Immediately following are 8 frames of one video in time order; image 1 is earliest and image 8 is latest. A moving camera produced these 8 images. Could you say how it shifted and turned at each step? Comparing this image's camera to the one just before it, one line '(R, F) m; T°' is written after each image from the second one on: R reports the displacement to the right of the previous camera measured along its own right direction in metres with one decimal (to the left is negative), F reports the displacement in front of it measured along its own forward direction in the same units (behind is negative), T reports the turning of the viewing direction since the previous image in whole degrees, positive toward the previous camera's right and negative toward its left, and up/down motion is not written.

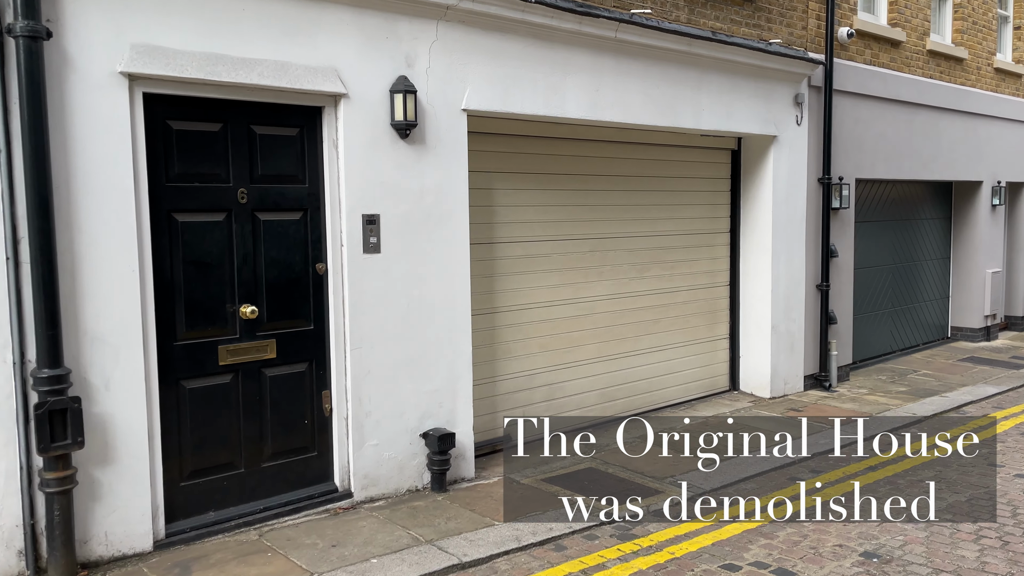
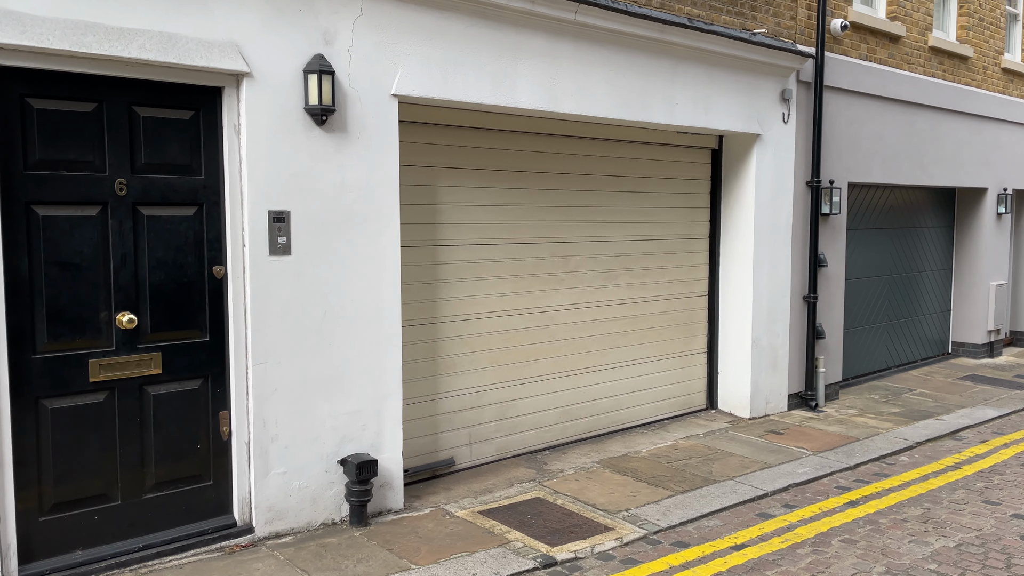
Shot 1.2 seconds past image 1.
(+0.5, +0.6) m; 0°
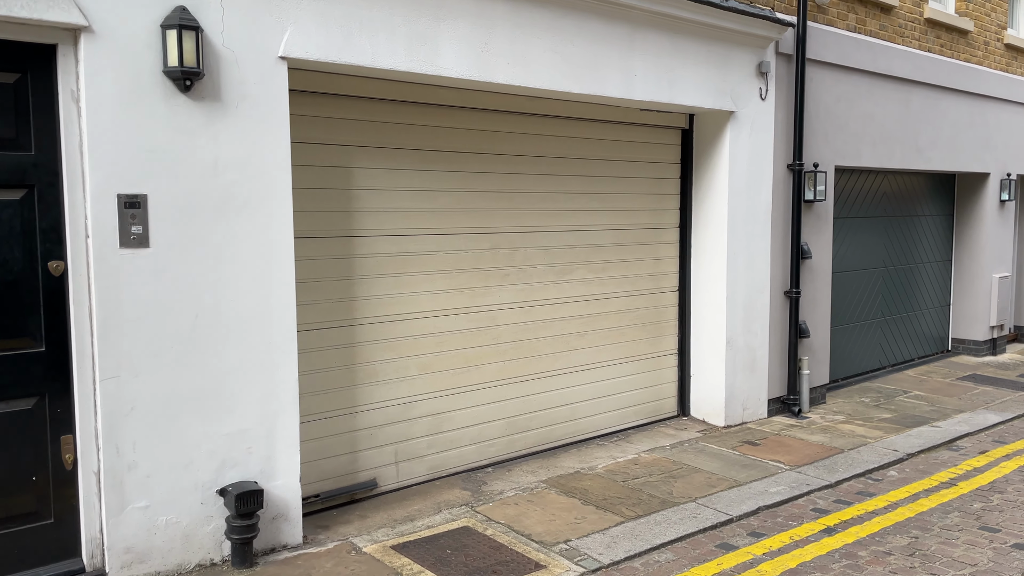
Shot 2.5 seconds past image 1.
(+0.5, +0.7) m; 0°
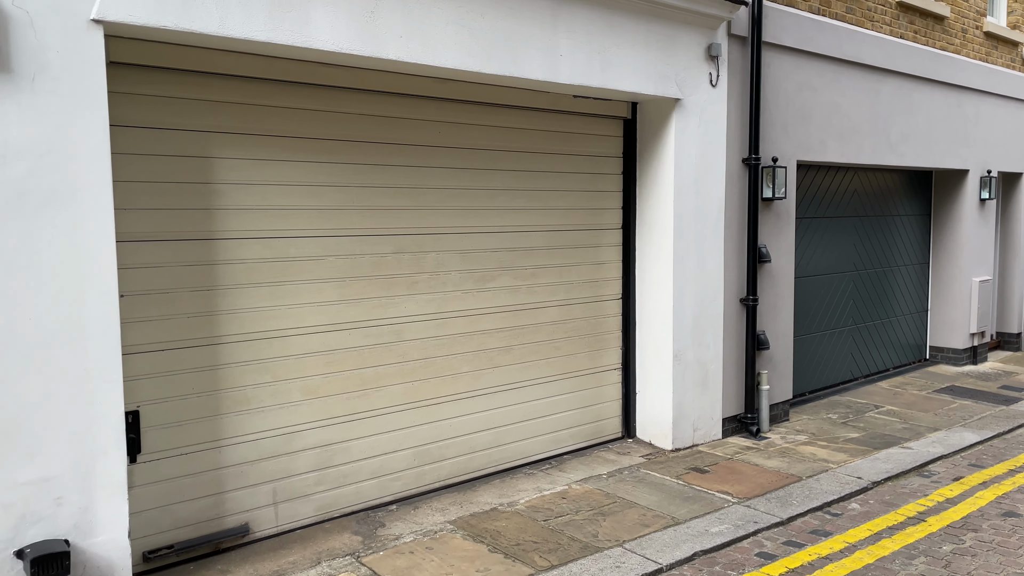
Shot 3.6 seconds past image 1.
(+0.5, +0.7) m; +1°
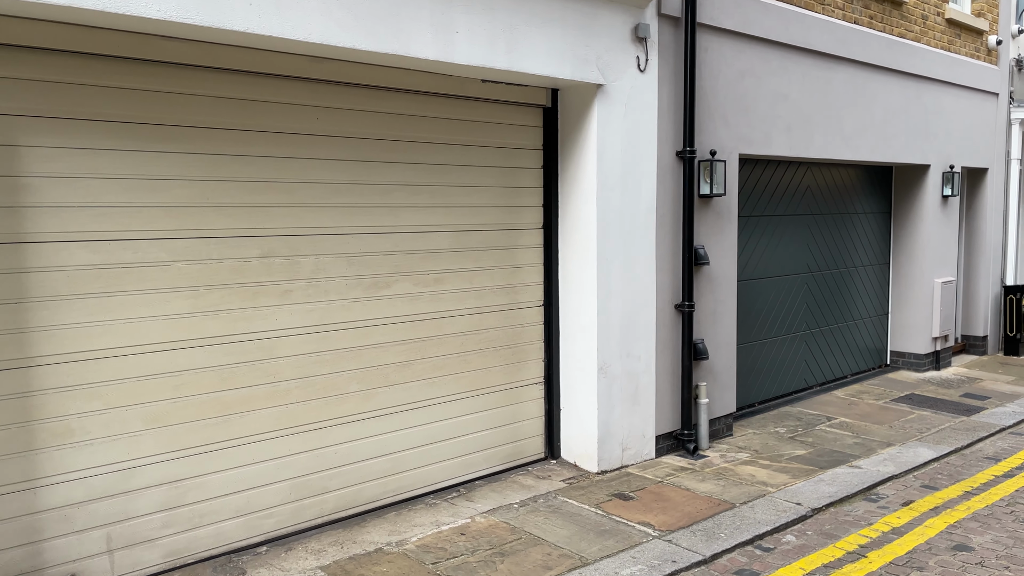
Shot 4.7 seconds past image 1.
(+0.5, +0.6) m; +1°
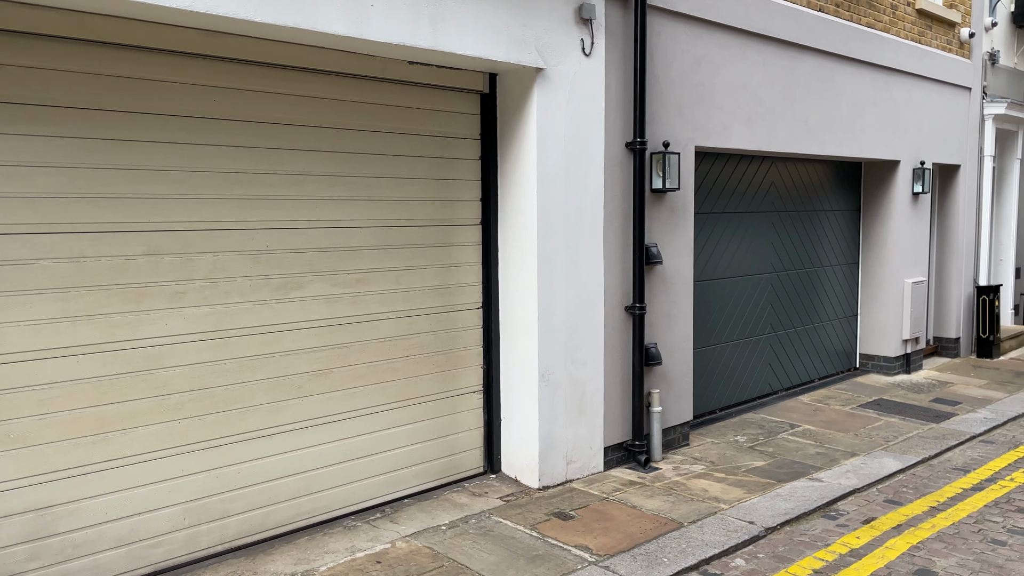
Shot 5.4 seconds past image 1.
(+0.3, +0.4) m; +1°
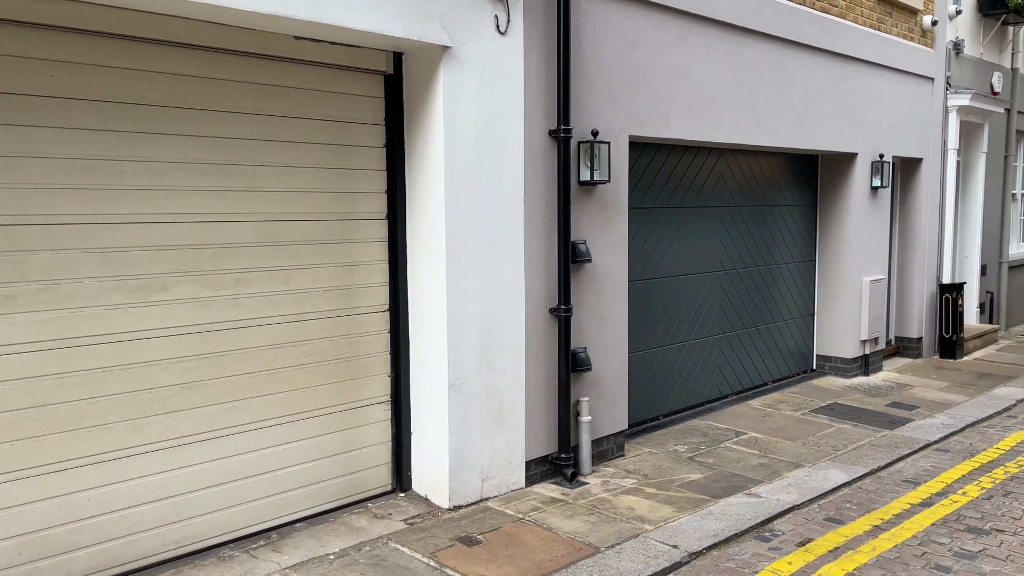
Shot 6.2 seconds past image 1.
(+0.5, +0.4) m; +1°
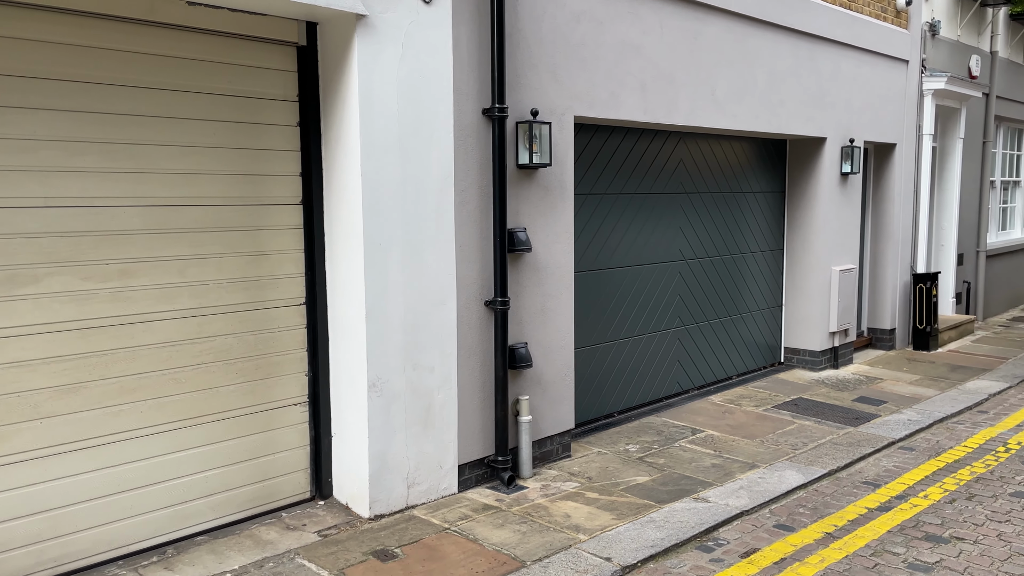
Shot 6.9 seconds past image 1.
(+0.4, +0.4) m; +1°
